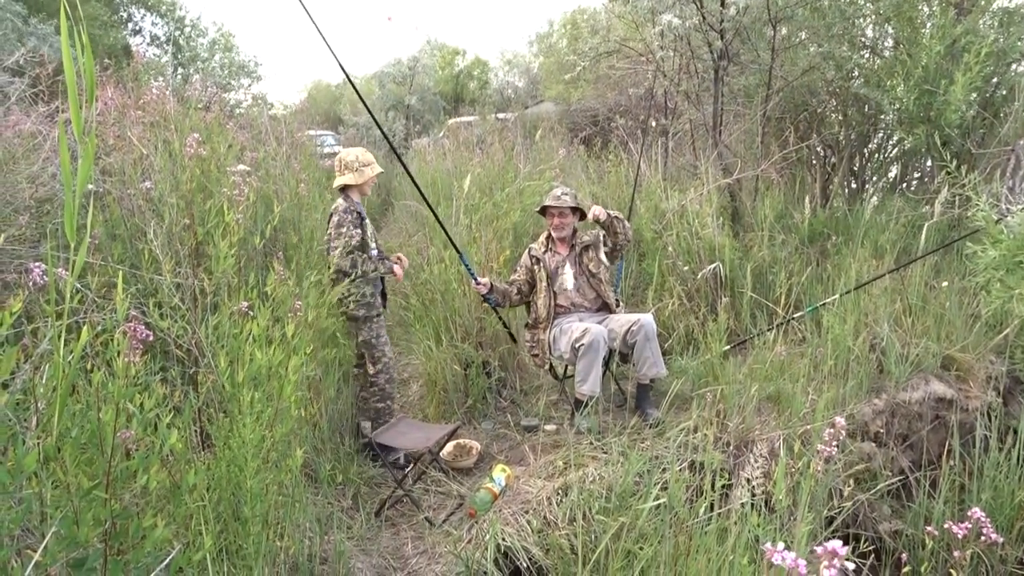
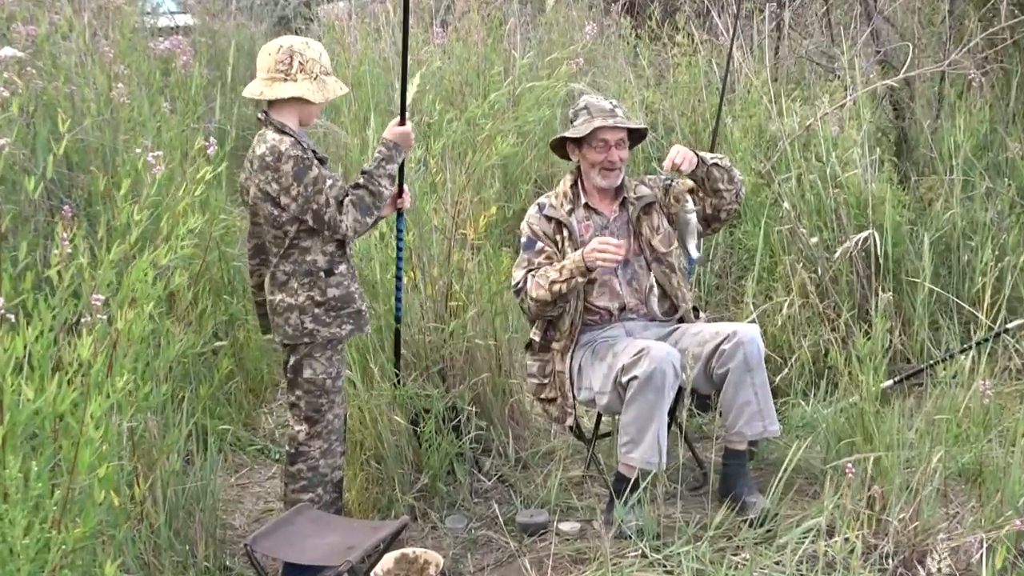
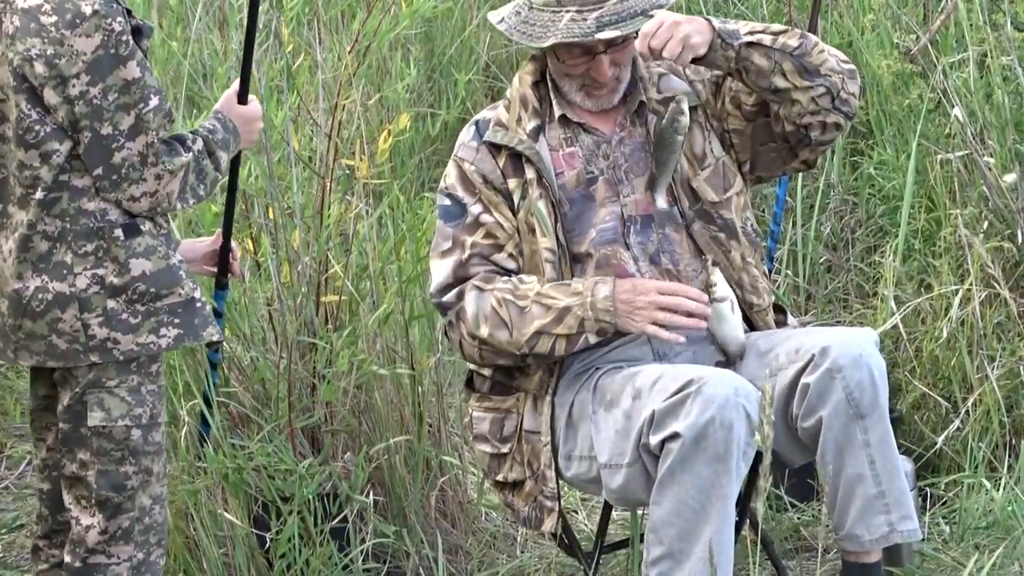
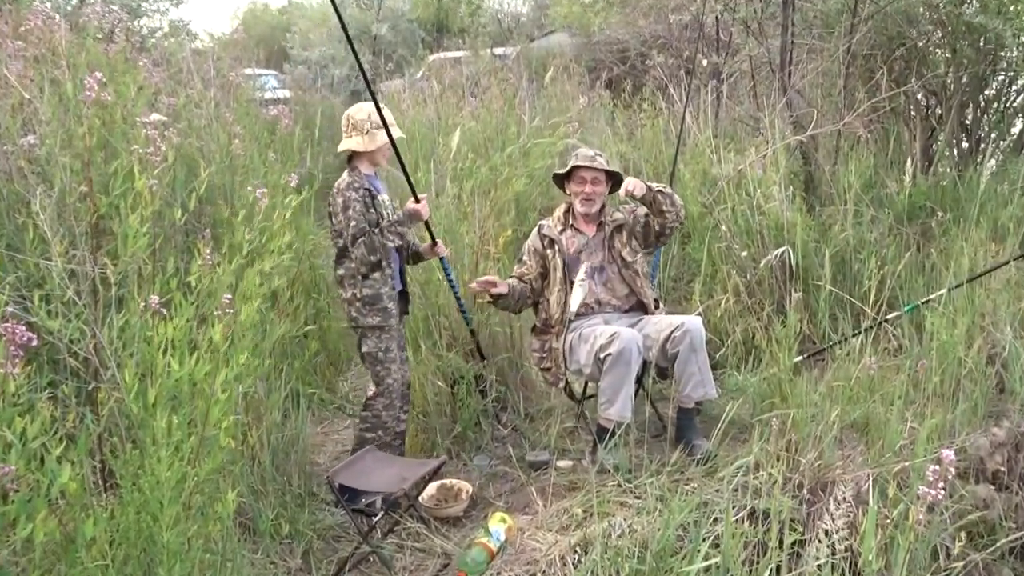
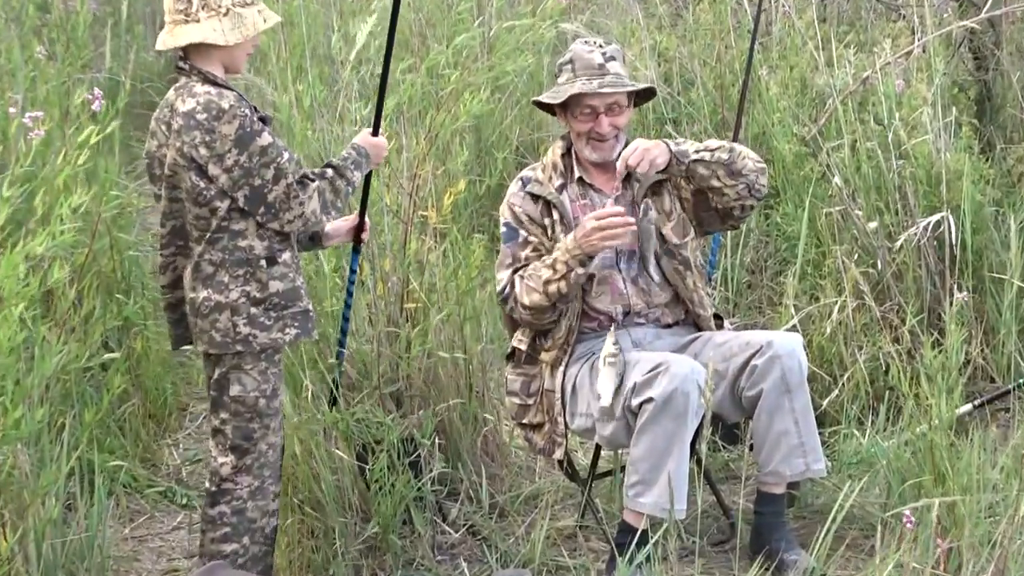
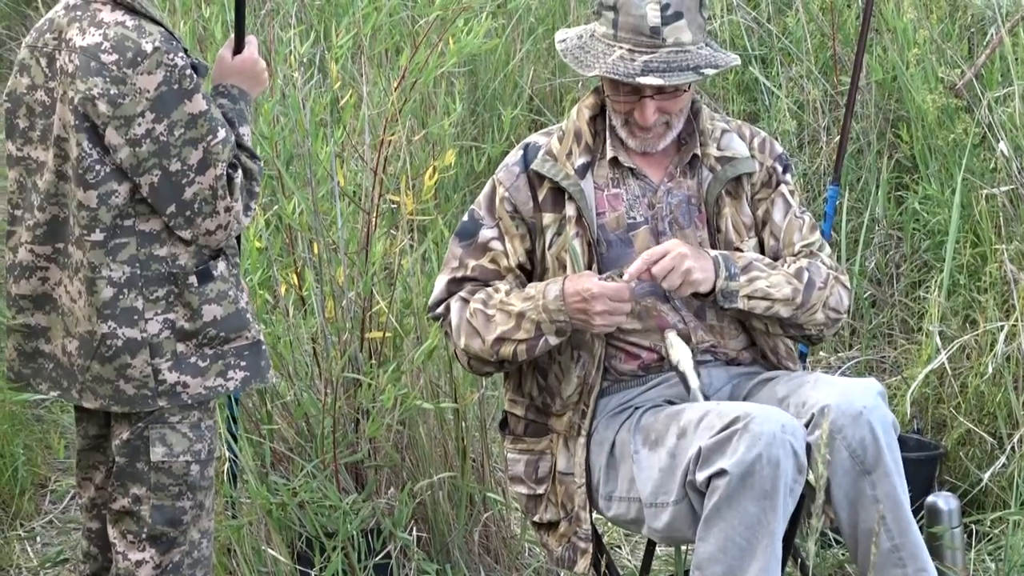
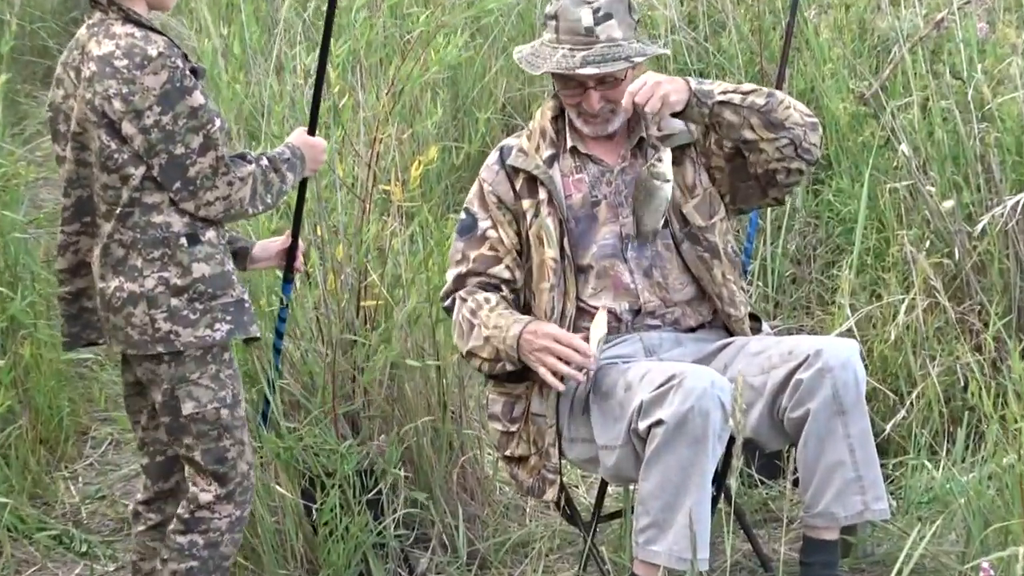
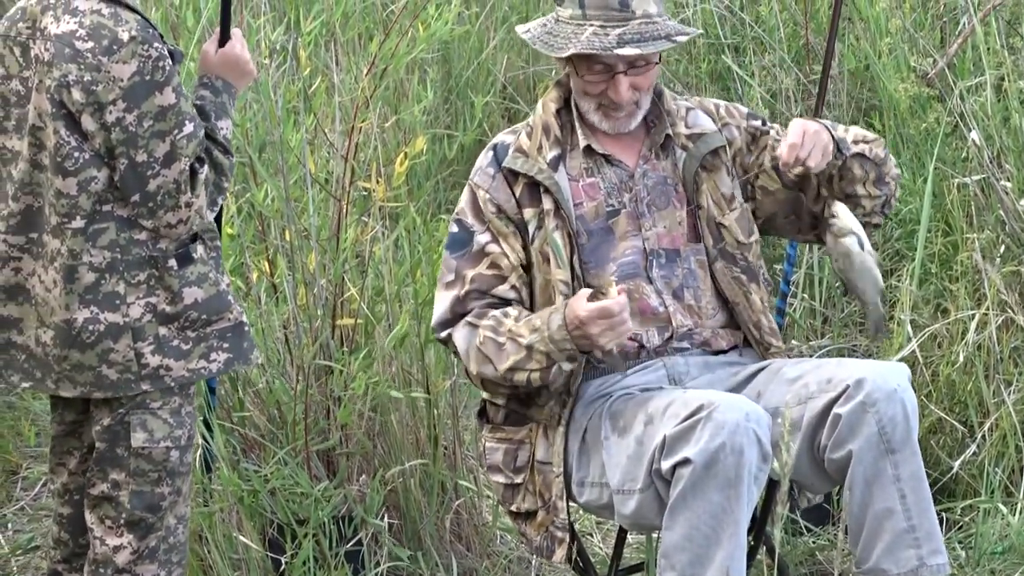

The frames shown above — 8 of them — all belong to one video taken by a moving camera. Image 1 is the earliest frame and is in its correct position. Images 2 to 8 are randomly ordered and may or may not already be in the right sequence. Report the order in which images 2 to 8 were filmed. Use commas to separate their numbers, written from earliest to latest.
4, 2, 5, 7, 3, 8, 6
